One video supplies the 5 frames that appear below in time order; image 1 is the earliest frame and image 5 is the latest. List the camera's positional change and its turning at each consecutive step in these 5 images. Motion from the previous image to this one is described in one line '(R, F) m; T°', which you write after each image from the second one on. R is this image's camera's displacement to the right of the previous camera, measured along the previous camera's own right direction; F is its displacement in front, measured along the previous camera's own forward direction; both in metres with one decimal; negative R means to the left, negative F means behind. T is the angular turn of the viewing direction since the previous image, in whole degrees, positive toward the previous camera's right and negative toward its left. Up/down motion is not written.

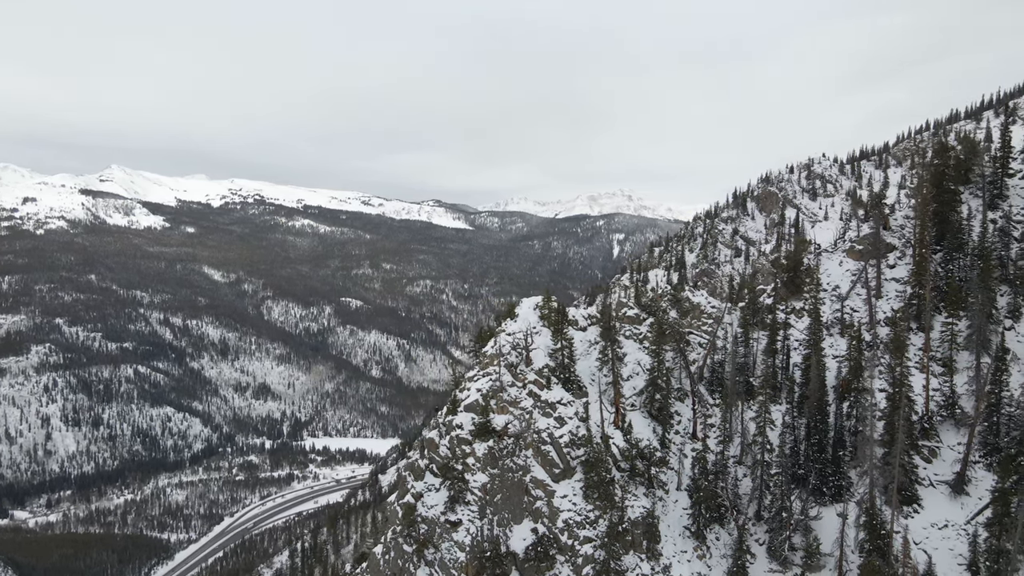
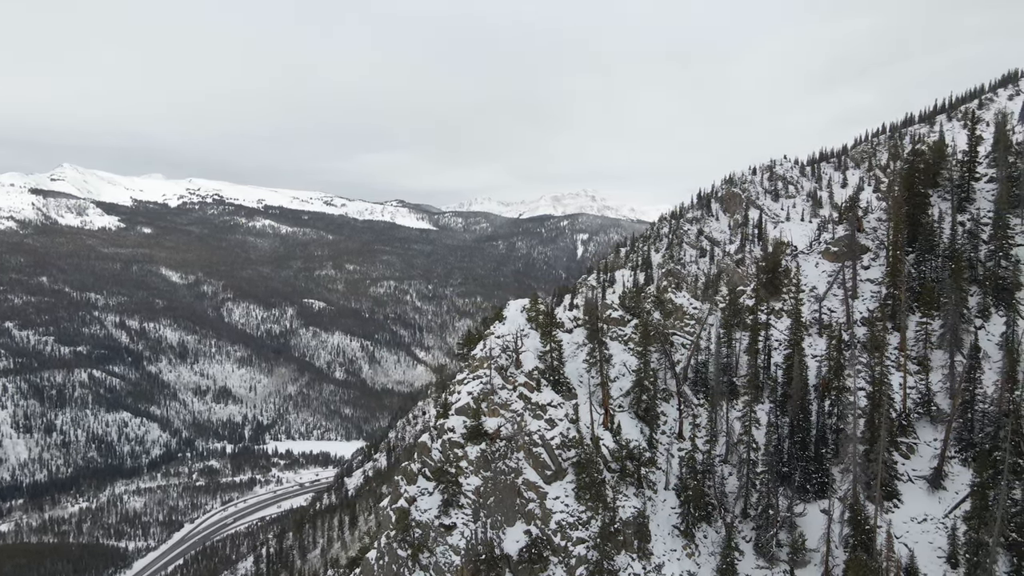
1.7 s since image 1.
(-1.1, 0.0) m; +2°
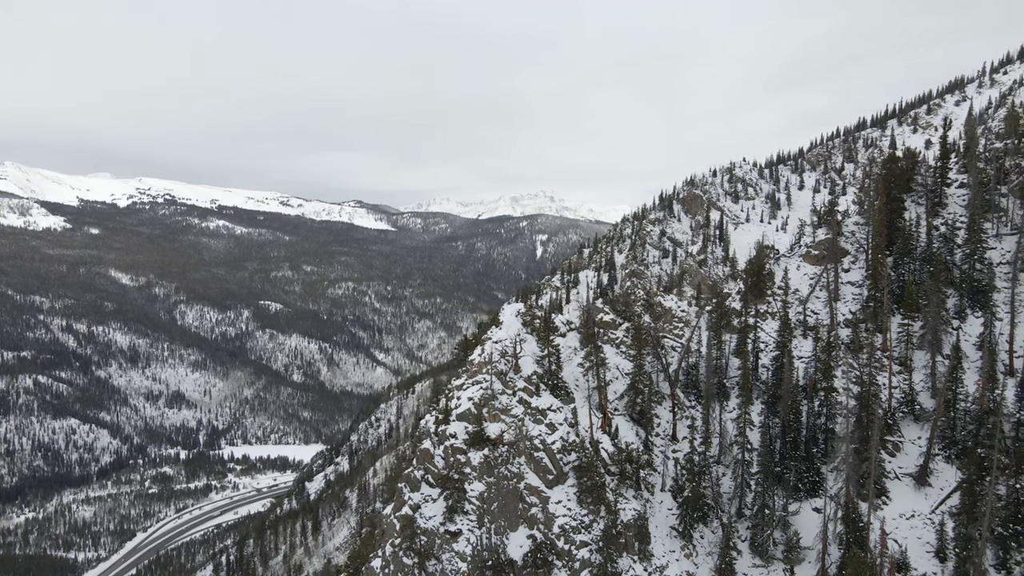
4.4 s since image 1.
(-1.8, -0.4) m; +2°
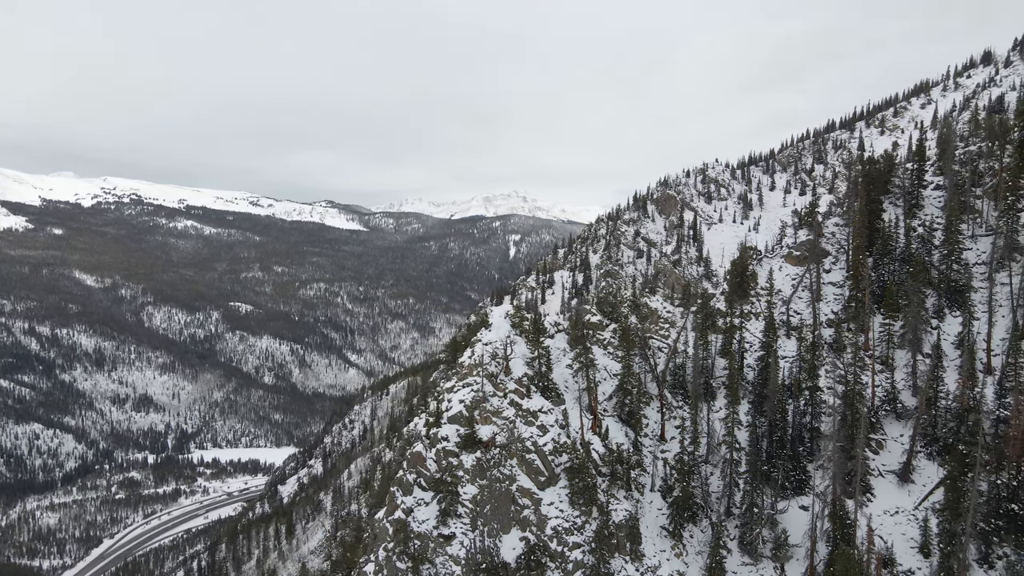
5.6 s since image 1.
(-0.7, +0.1) m; +2°
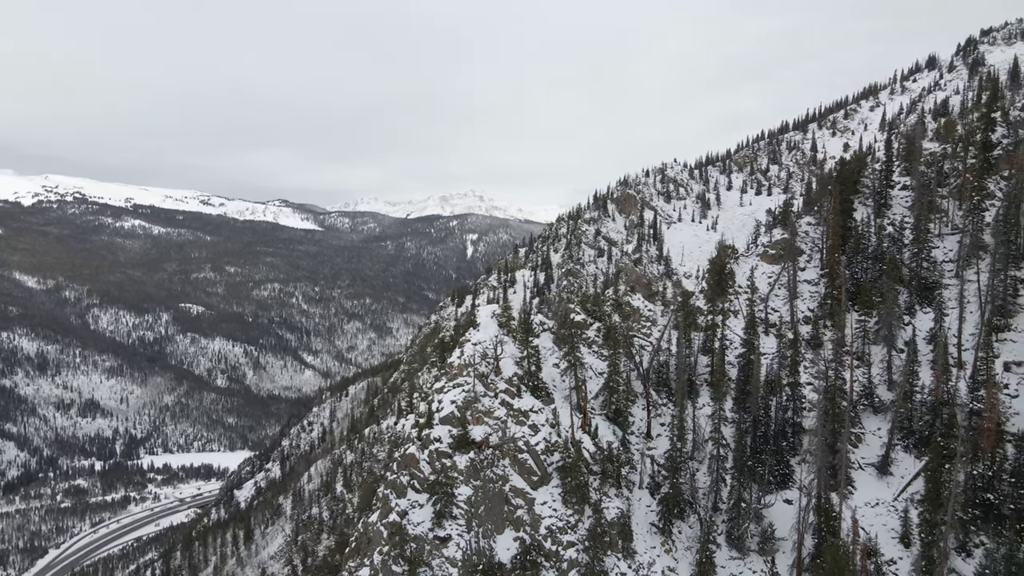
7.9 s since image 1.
(-1.5, +0.1) m; +3°
